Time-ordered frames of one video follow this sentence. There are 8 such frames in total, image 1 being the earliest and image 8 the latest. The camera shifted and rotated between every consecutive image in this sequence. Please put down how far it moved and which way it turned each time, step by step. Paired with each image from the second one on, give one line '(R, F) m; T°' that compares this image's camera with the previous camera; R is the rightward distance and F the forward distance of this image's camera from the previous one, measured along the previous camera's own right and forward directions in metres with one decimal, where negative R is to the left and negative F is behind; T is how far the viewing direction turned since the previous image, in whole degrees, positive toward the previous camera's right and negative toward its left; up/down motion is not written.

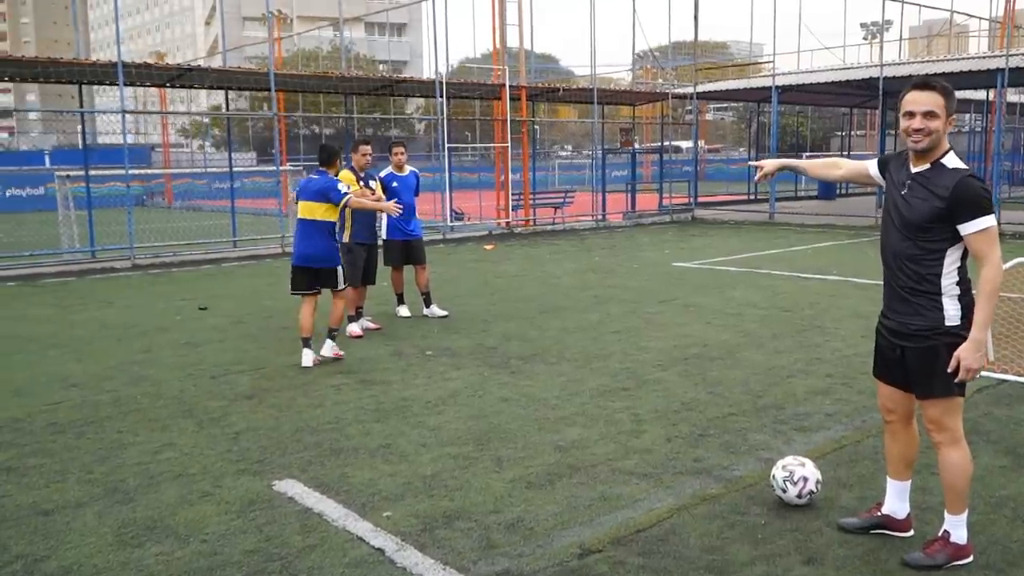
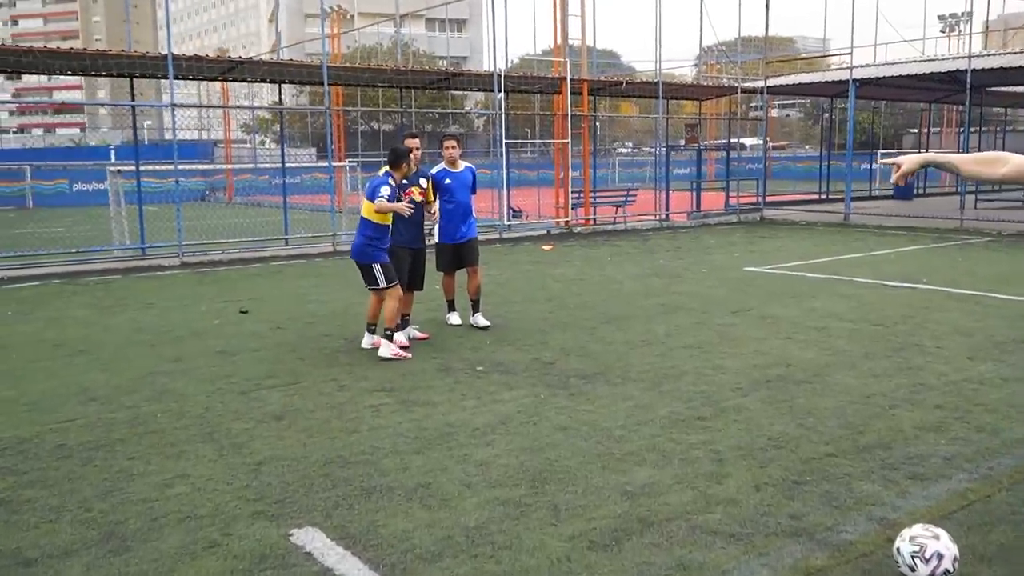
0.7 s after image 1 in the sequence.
(0.0, +0.7) m; -4°
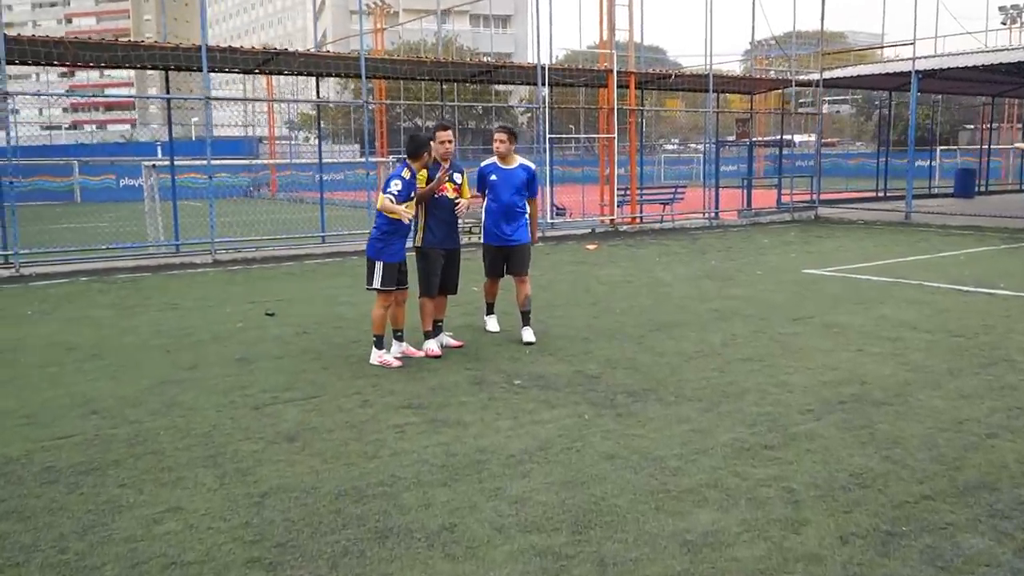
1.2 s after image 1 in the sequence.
(0.0, +0.6) m; -3°
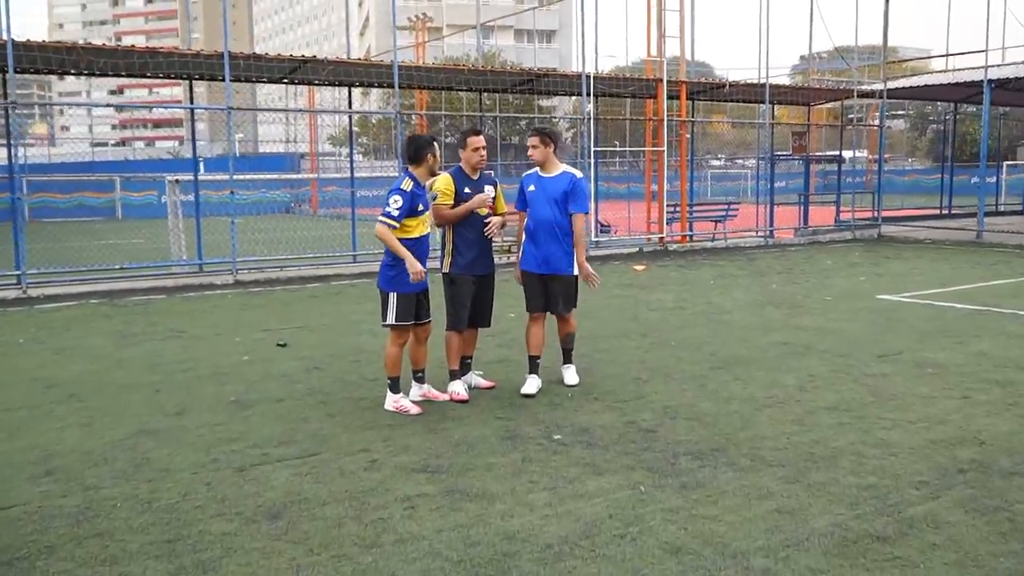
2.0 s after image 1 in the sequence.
(0.0, +1.0) m; -3°
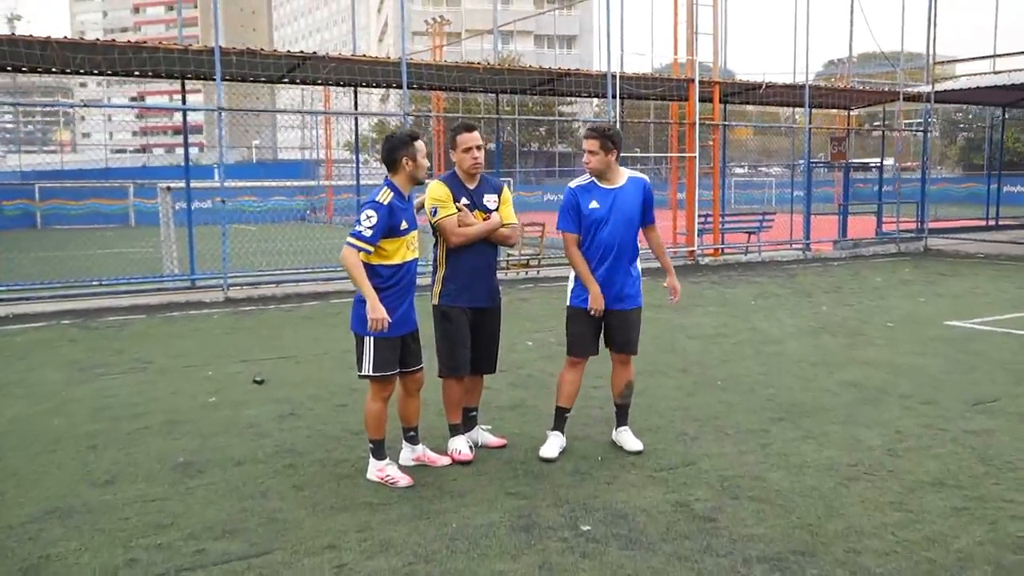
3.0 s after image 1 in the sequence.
(0.0, +1.2) m; -1°
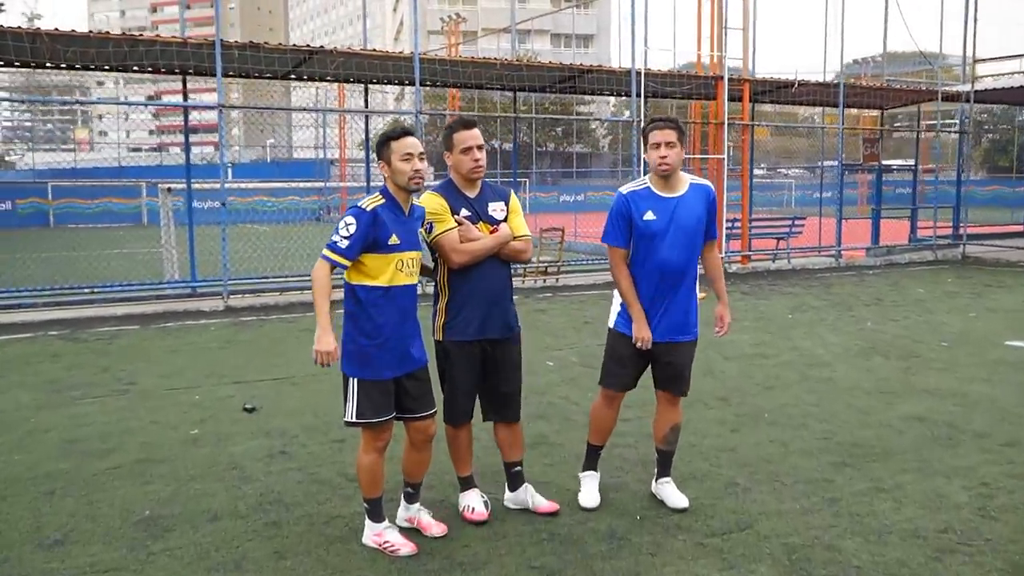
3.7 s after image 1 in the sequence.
(0.0, +0.7) m; -1°
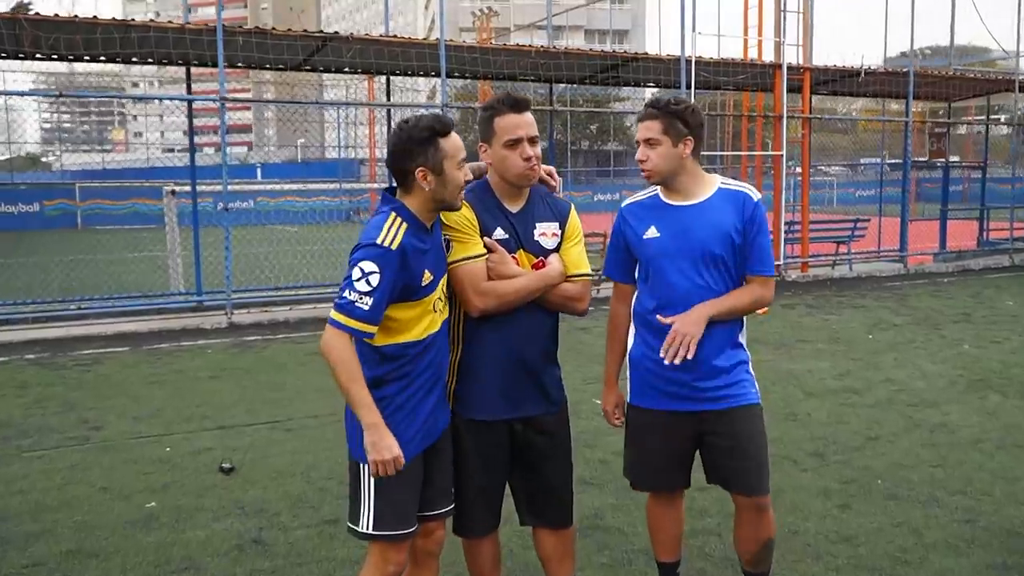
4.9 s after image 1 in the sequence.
(0.0, +1.2) m; -2°
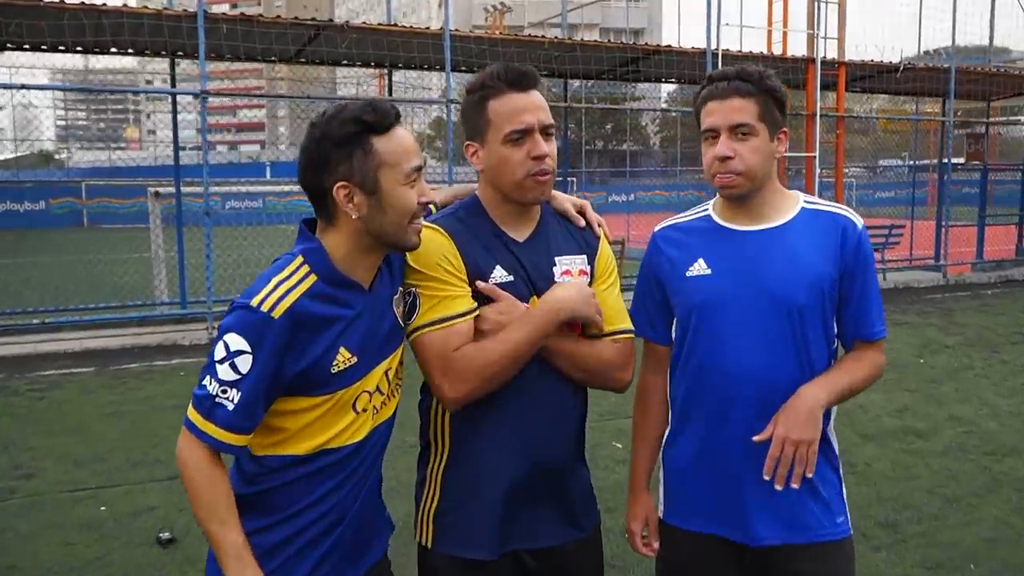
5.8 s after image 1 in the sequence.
(0.0, +0.9) m; -1°
